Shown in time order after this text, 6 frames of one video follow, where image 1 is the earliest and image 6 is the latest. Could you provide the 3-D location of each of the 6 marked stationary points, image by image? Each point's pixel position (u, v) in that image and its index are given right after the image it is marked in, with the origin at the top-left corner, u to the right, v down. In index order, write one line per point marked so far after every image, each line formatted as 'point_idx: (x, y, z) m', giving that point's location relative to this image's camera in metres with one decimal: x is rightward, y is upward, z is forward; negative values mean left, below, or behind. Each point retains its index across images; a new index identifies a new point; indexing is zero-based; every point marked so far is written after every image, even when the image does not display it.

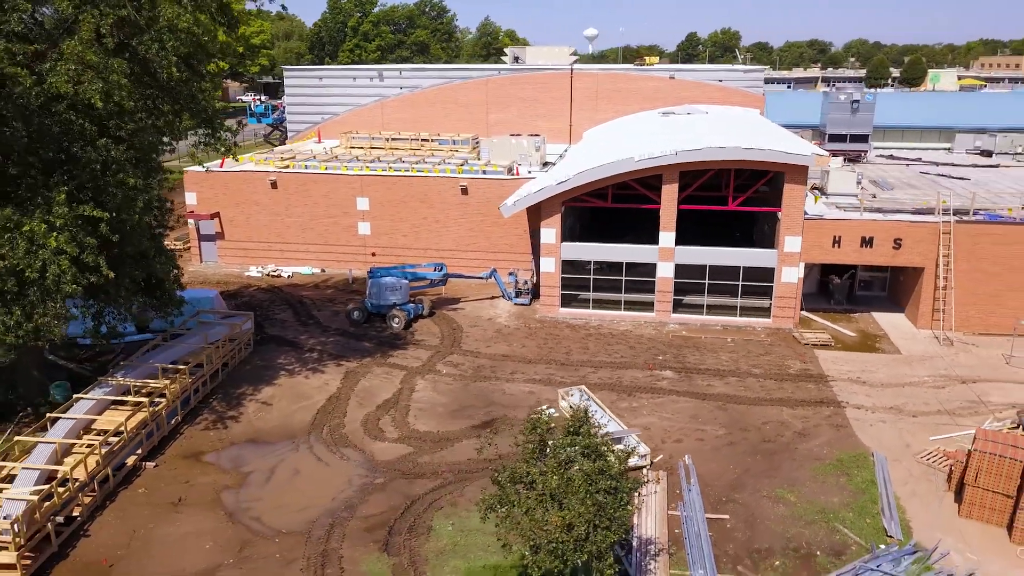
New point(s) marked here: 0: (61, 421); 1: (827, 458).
0: (-9.3, -2.8, +17.1) m
1: (+6.9, -3.7, +18.0) m
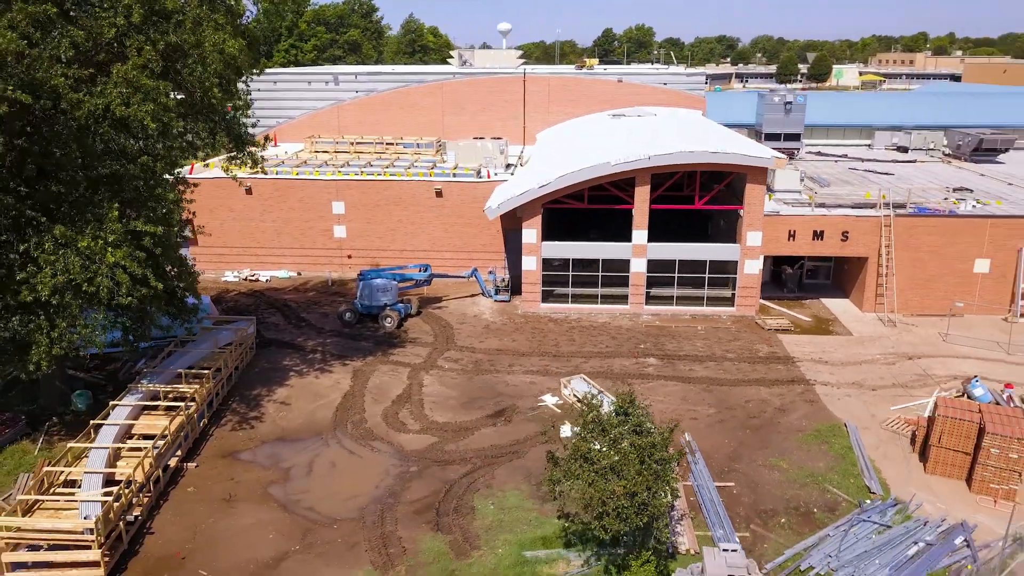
0: (-8.8, -3.0, +17.8) m
1: (+7.2, -3.5, +20.3) m
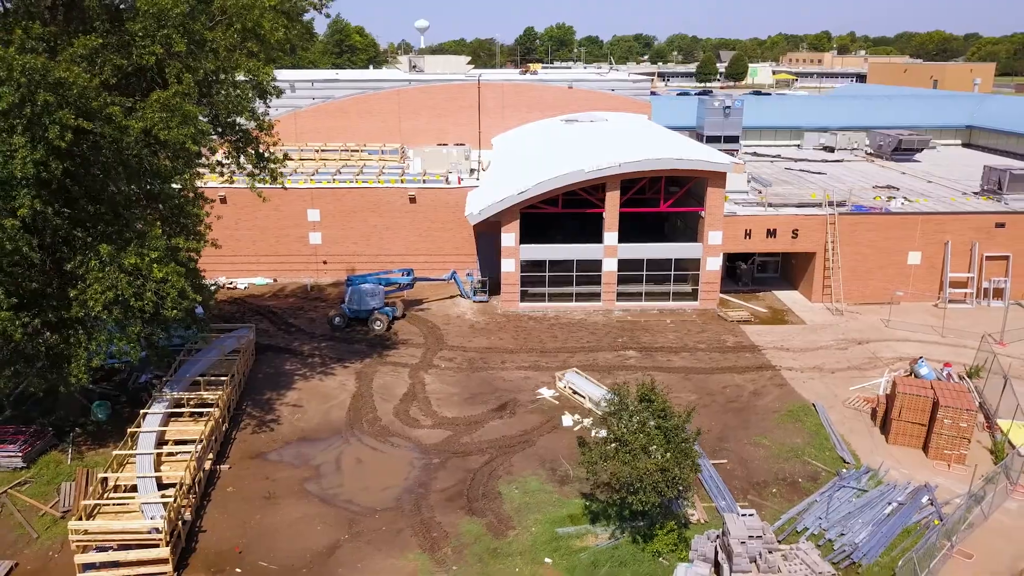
0: (-8.4, -3.3, +18.7) m
1: (+7.4, -3.3, +22.6) m
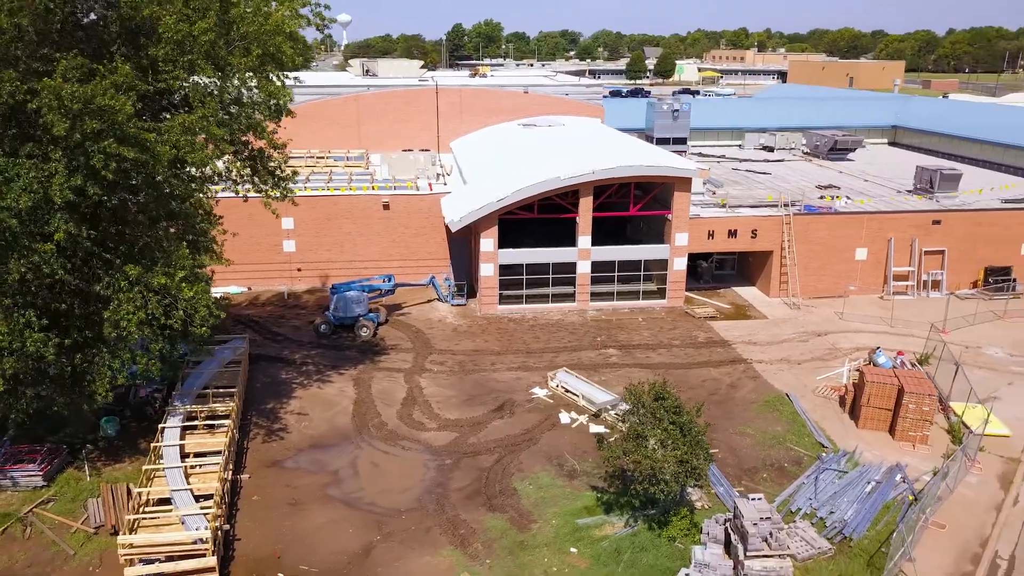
0: (-8.0, -3.7, +19.1) m
1: (+7.3, -3.3, +24.5) m
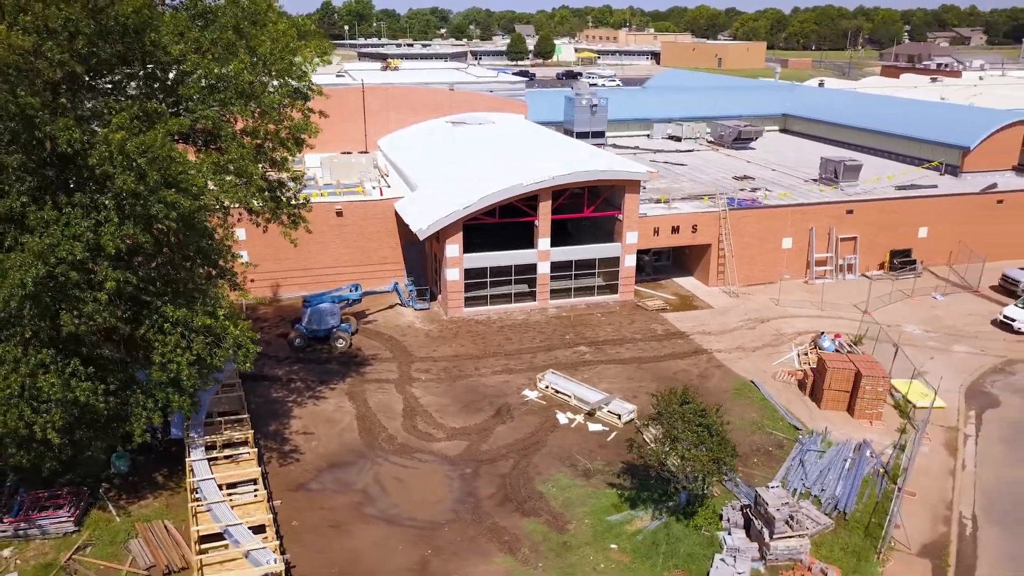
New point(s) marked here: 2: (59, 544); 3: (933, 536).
0: (-7.2, -4.5, +19.1) m
1: (+7.0, -3.3, +26.8) m
2: (-10.0, -5.6, +18.3) m
3: (+10.0, -5.9, +19.7) m
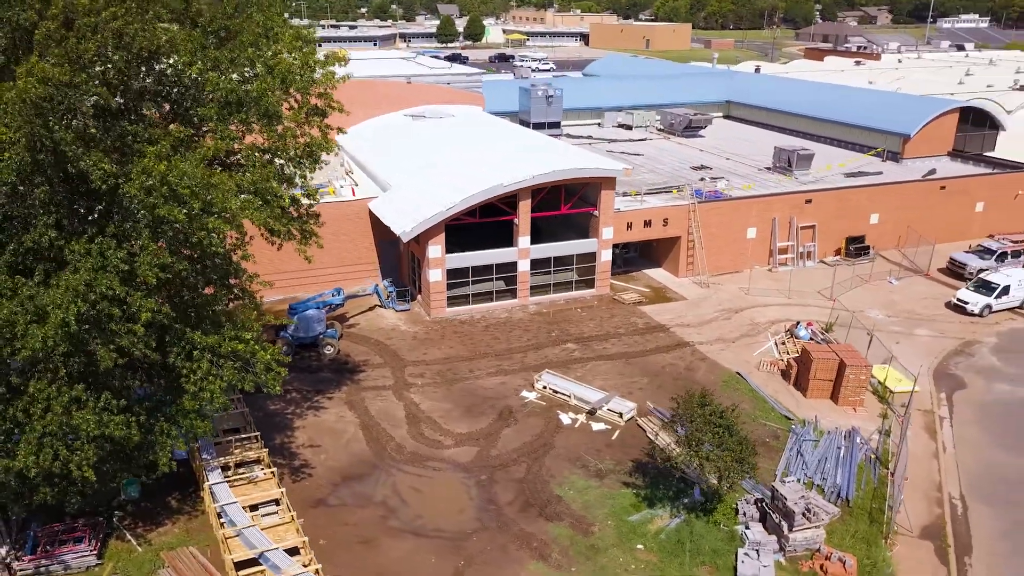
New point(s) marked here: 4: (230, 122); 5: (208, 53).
0: (-6.6, -5.0, +18.8) m
1: (+6.9, -3.1, +27.7) m
2: (-9.2, -6.2, +17.7) m
3: (+10.6, -5.8, +21.0) m
4: (-5.8, +3.4, +17.1) m
5: (-6.4, +5.0, +17.6) m
